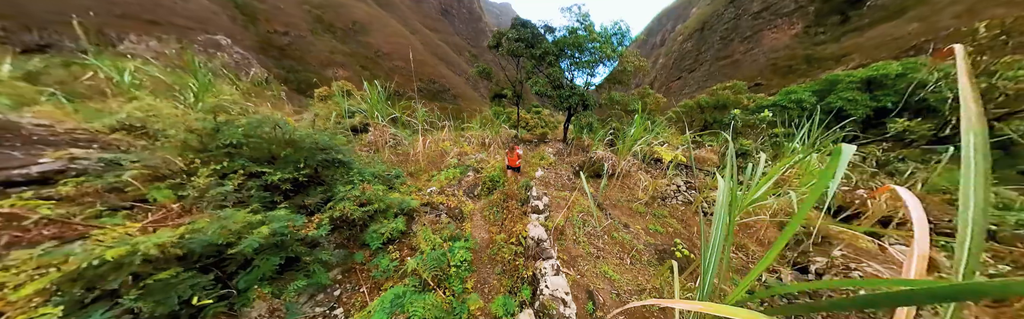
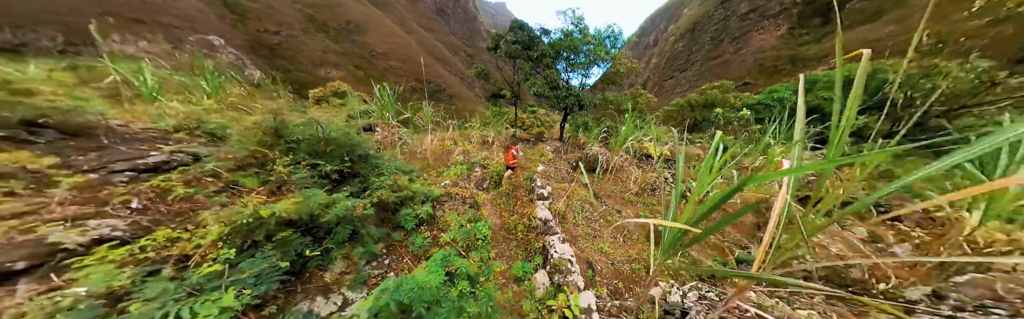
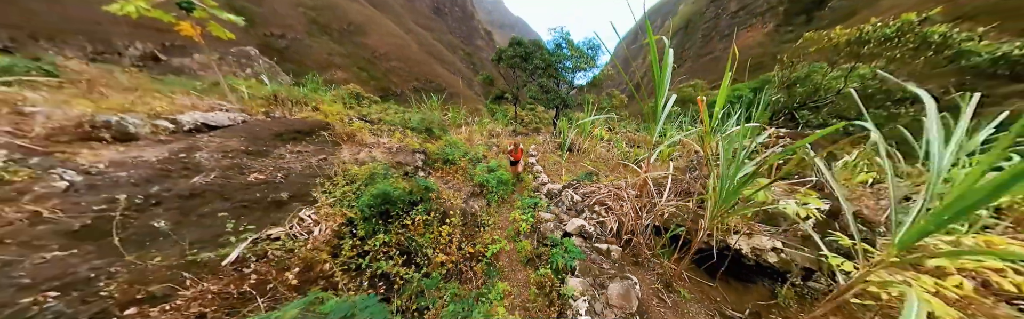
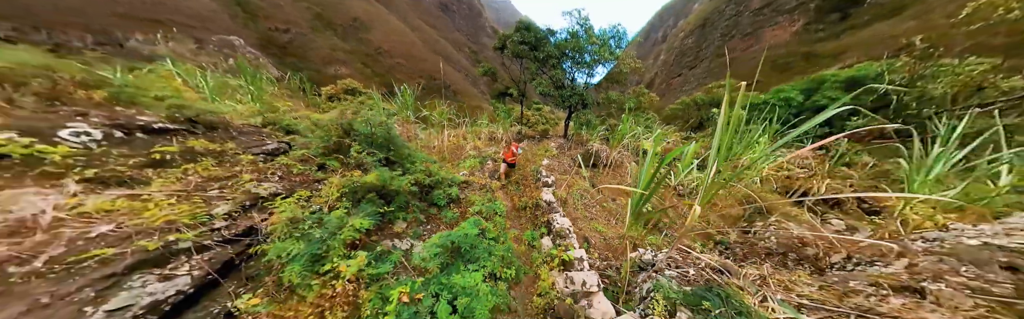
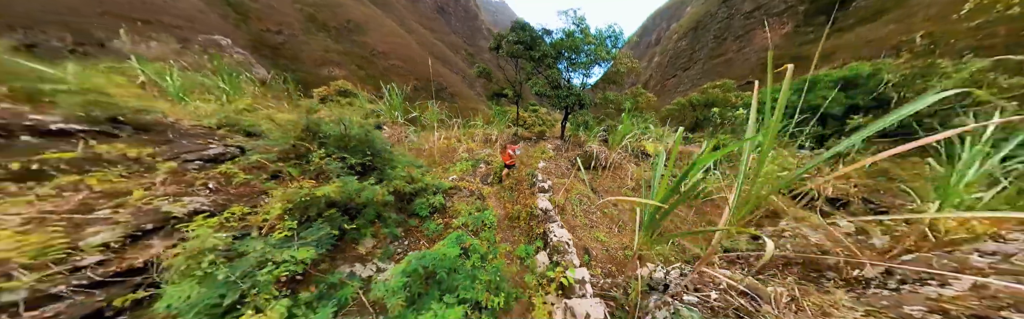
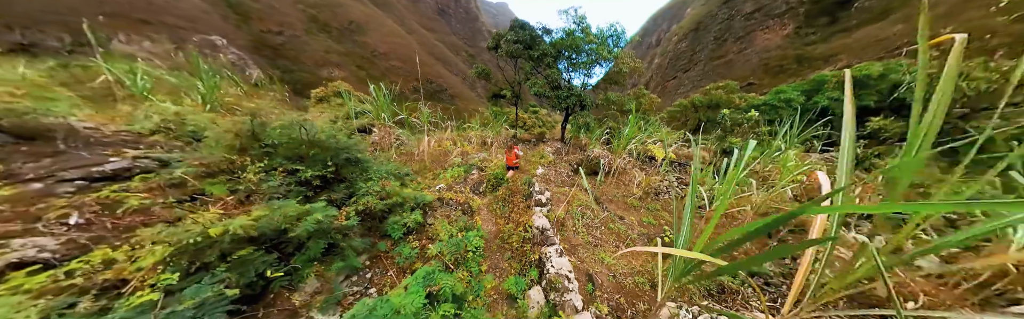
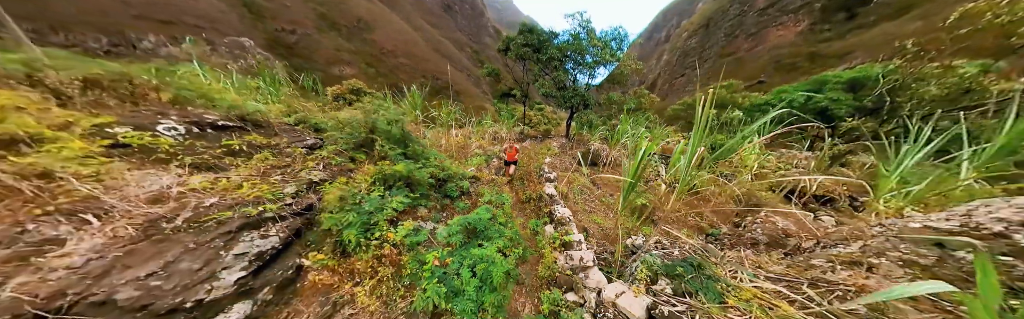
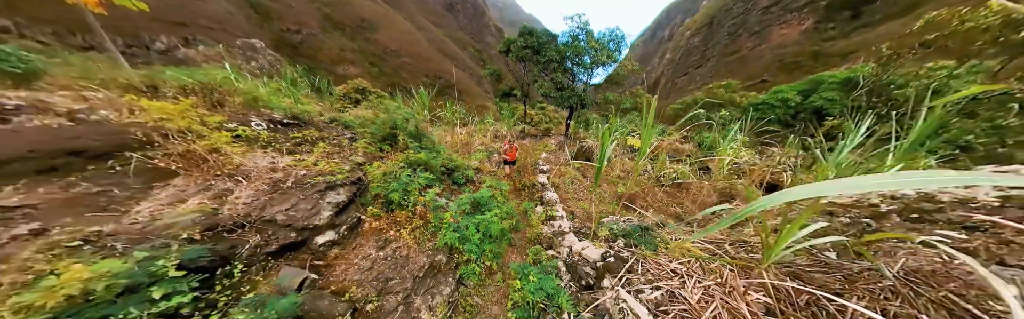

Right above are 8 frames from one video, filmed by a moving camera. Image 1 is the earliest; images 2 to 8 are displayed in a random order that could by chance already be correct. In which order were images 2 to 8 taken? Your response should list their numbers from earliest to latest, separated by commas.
6, 2, 5, 4, 7, 8, 3
